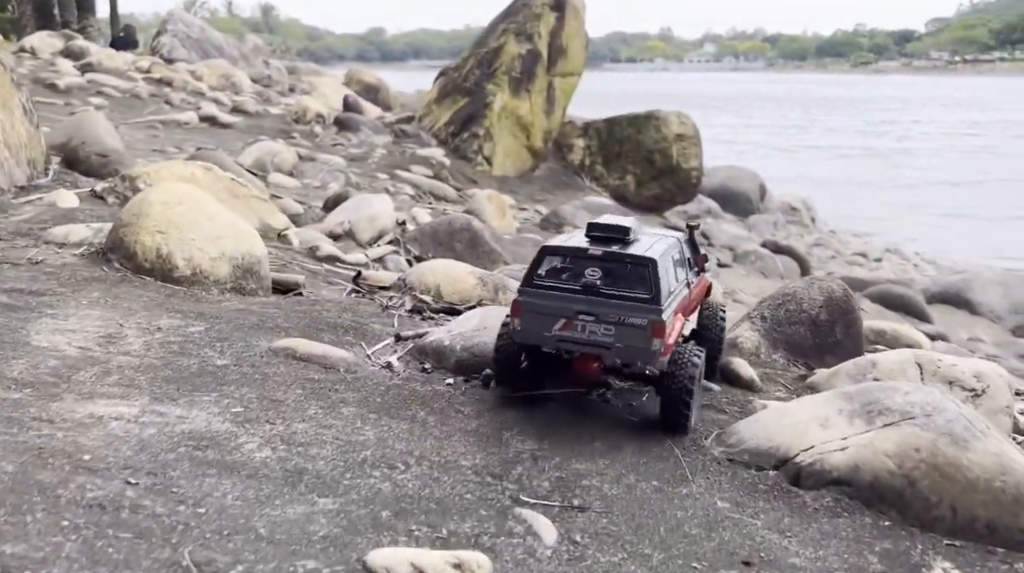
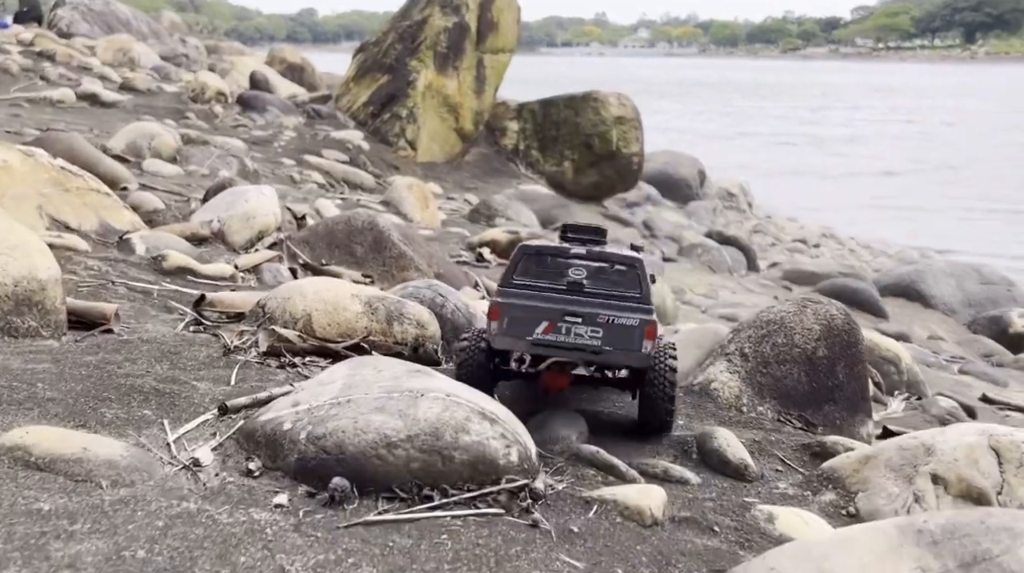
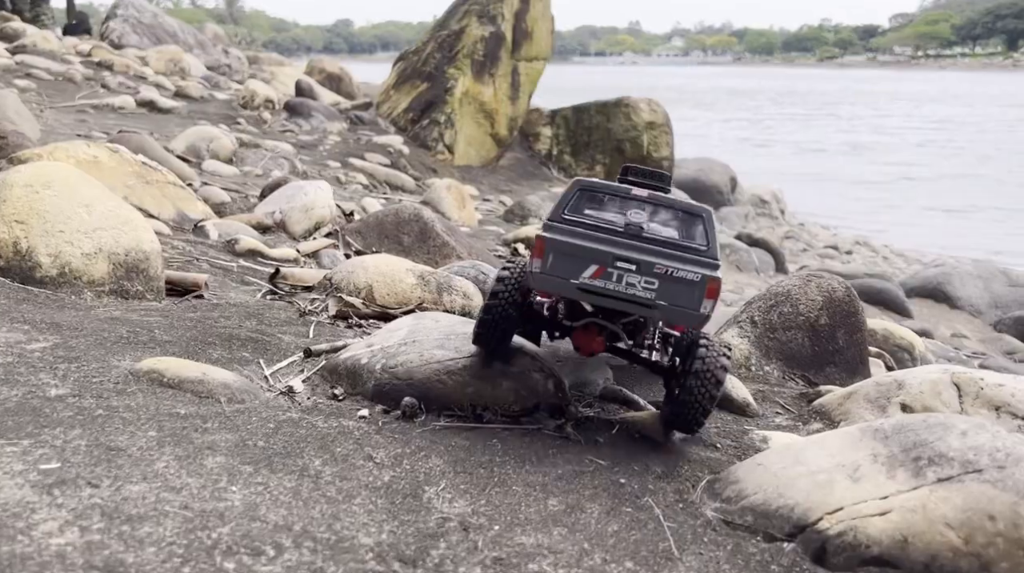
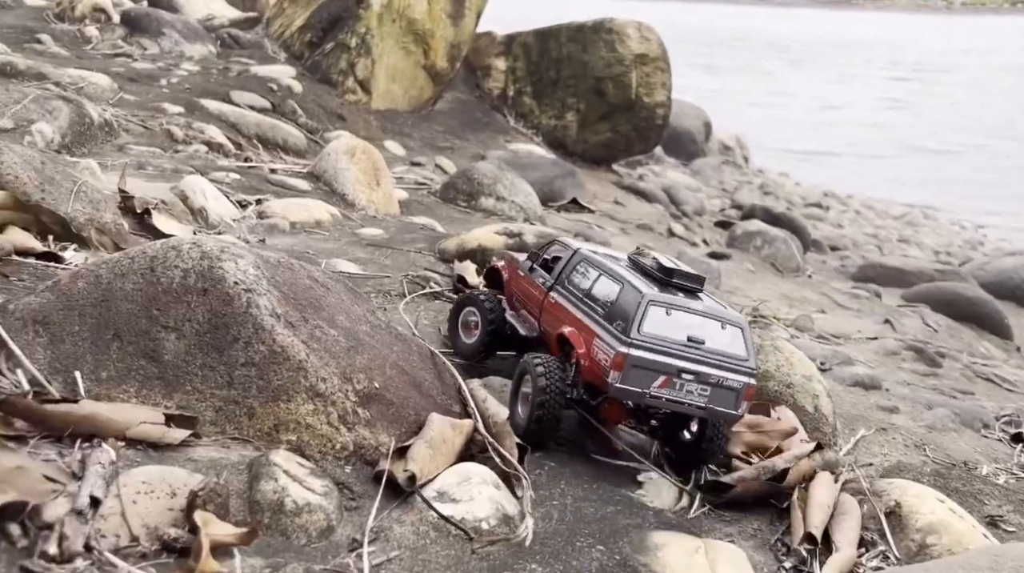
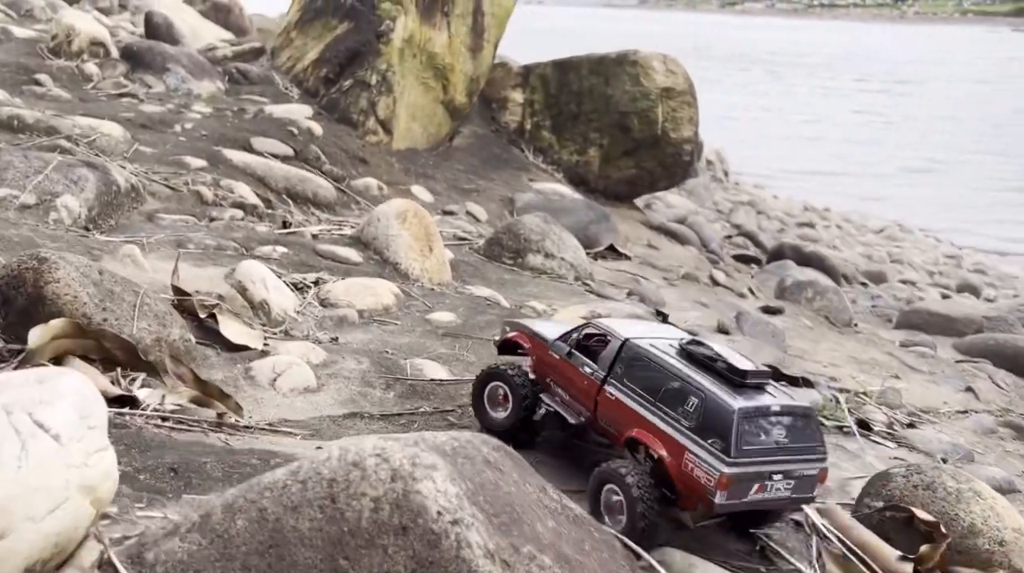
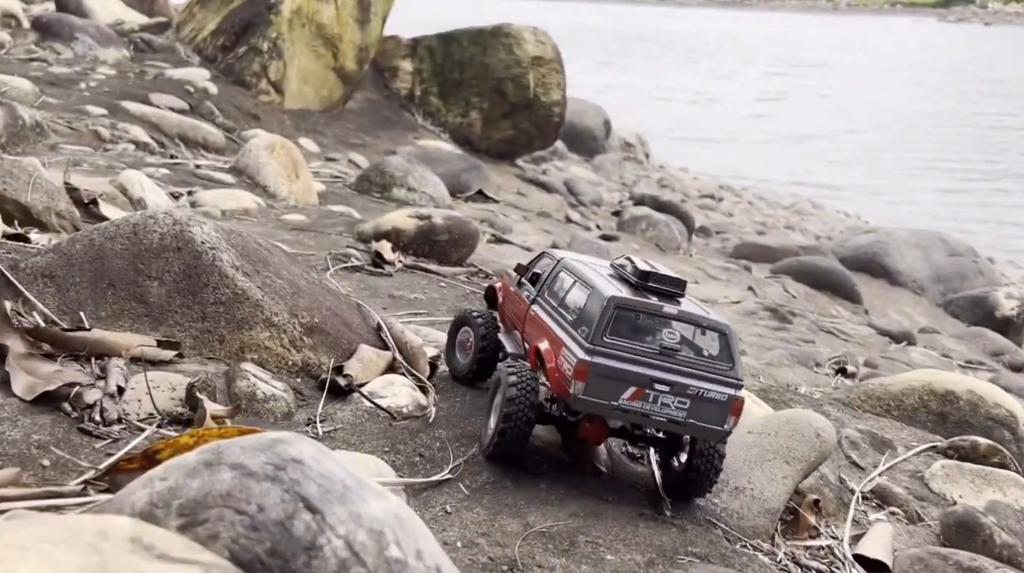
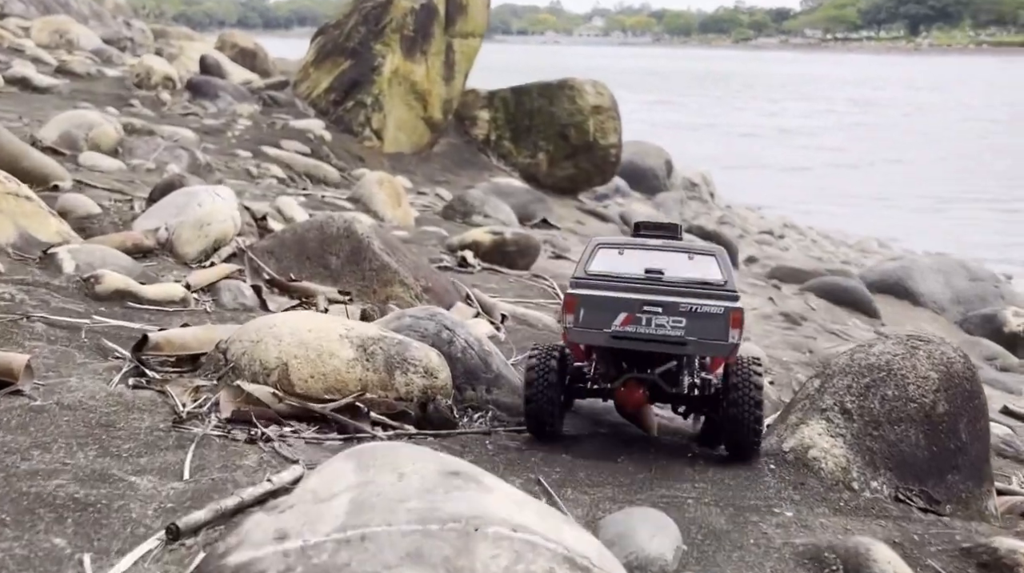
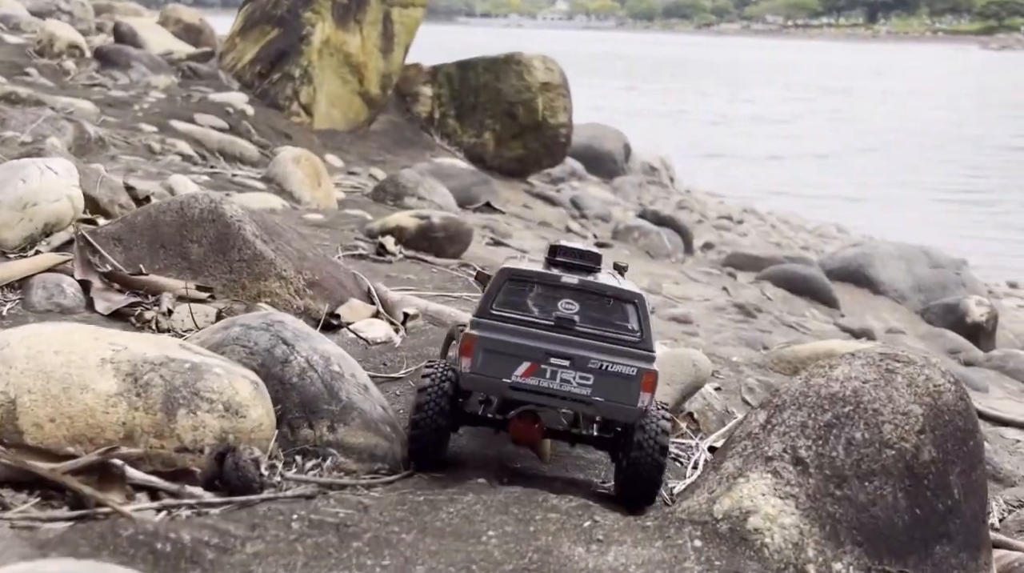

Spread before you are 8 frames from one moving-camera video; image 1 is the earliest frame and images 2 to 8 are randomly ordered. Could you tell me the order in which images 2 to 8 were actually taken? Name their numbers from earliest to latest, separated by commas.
3, 2, 7, 8, 6, 4, 5
